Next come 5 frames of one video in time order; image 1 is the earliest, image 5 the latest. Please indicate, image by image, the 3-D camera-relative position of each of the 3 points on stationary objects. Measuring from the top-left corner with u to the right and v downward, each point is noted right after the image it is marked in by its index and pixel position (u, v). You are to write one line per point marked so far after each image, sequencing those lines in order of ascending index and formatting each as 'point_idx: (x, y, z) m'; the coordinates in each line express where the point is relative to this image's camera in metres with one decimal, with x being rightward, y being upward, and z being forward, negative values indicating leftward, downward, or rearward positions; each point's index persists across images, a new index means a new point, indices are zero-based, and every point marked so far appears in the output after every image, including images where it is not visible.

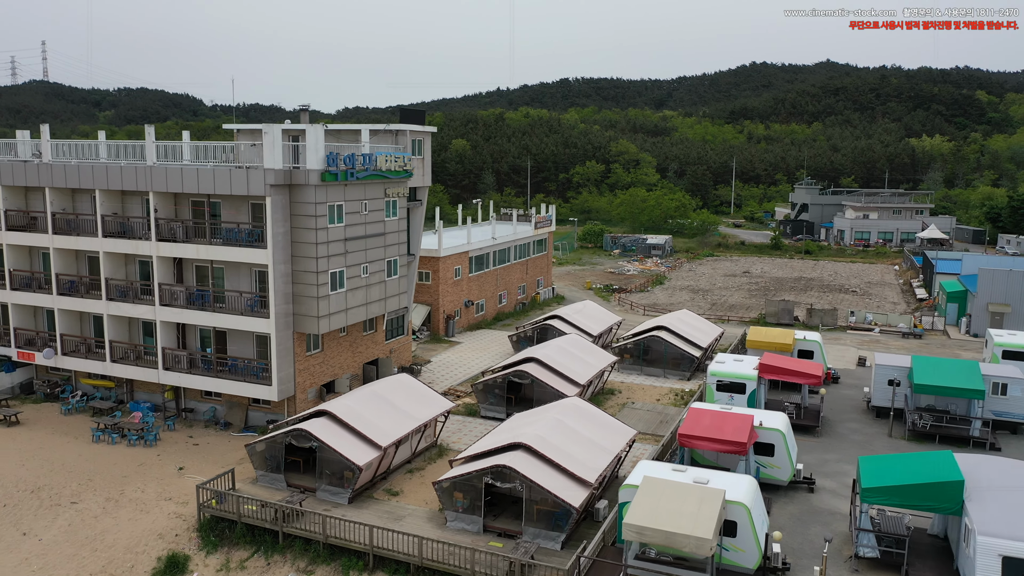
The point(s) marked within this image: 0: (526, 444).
0: (+0.3, -3.3, +17.3) m
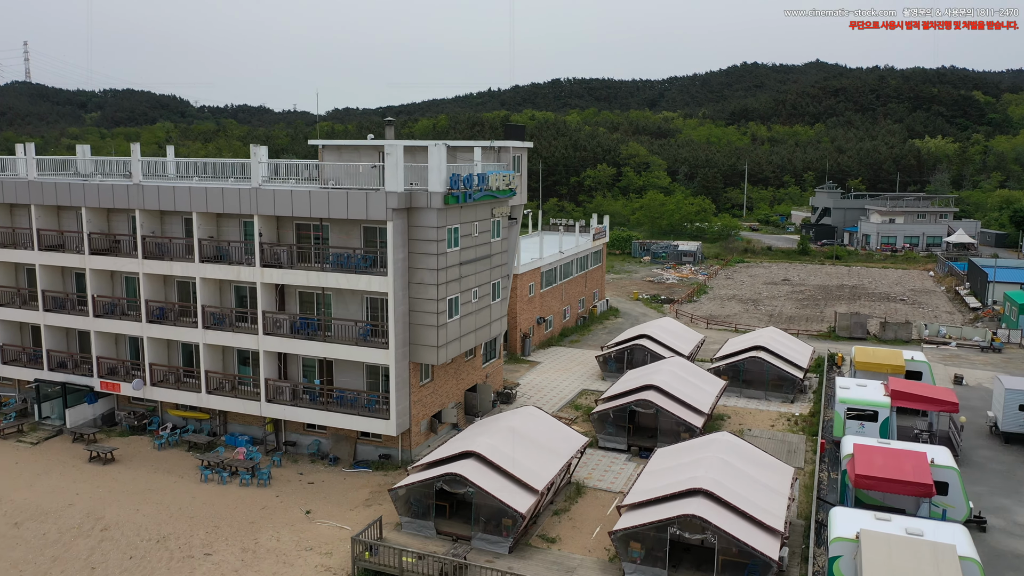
0: (+3.9, -4.0, +16.2) m
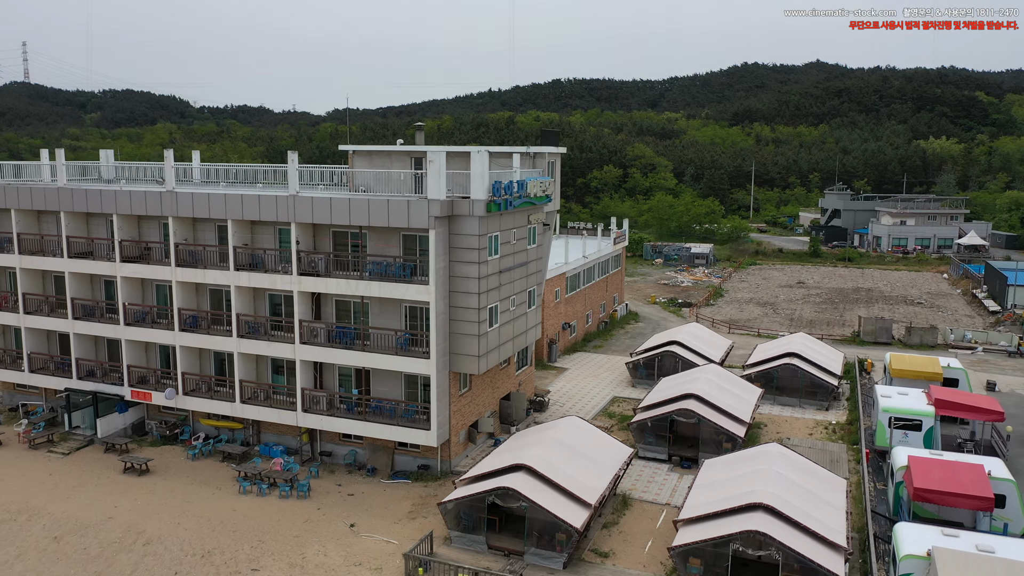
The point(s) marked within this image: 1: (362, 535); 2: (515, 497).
0: (+5.0, -4.3, +15.9) m
1: (-3.4, -5.7, +18.6) m
2: (+0.1, -4.4, +17.0) m
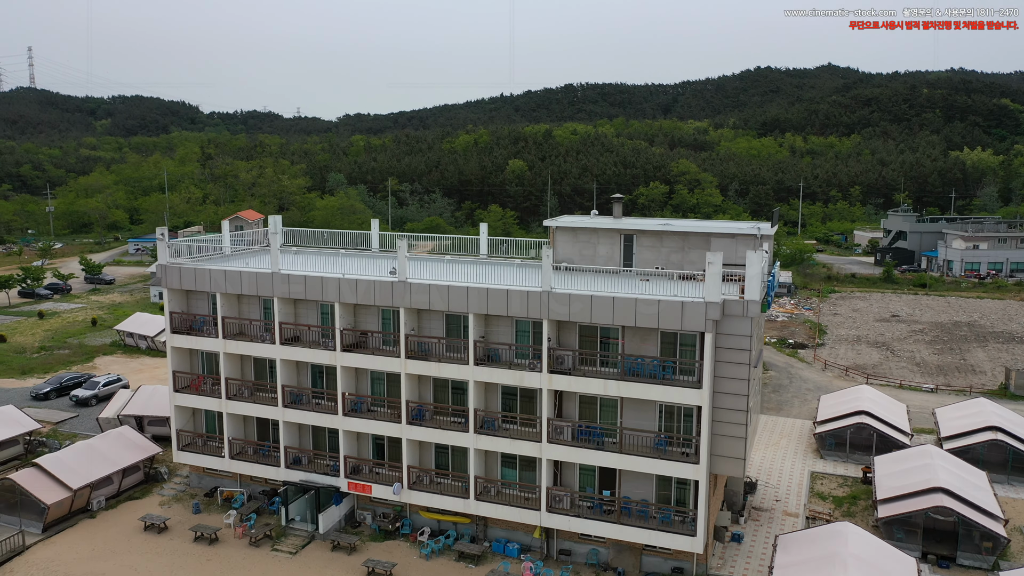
0: (+11.8, -6.8, +15.3) m
1: (+3.4, -8.3, +17.9) m
2: (+6.9, -6.9, +16.2) m
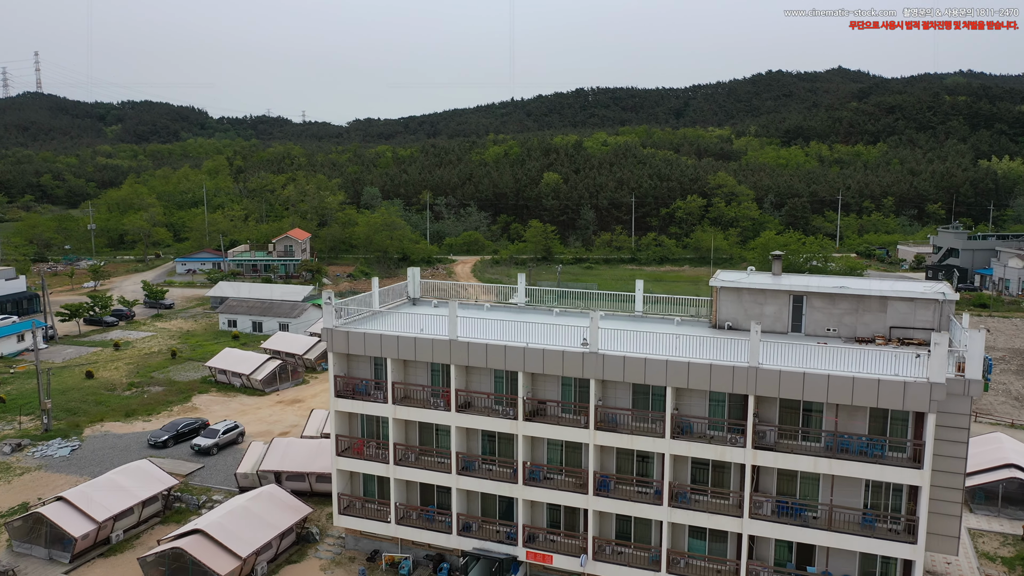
0: (+17.1, -8.7, +15.0) m
1: (+8.6, -10.2, +17.6) m
2: (+12.1, -8.8, +15.9) m
